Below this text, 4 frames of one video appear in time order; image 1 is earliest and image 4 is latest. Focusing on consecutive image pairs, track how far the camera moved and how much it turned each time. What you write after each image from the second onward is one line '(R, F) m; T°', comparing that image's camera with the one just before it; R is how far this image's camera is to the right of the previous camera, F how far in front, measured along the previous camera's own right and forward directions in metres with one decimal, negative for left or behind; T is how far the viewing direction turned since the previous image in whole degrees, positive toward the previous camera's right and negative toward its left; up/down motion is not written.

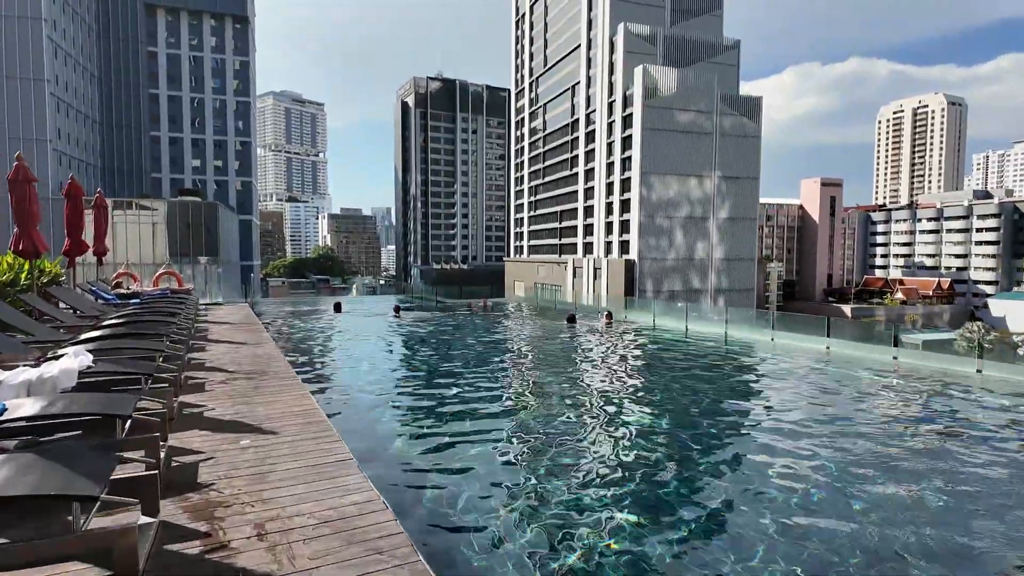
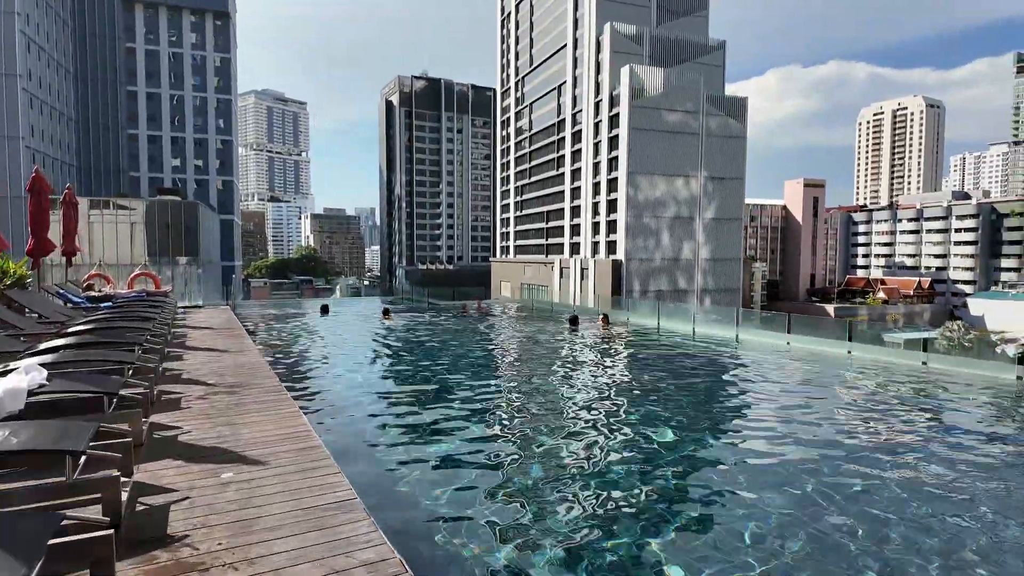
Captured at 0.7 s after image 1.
(-0.1, +0.3) m; +1°
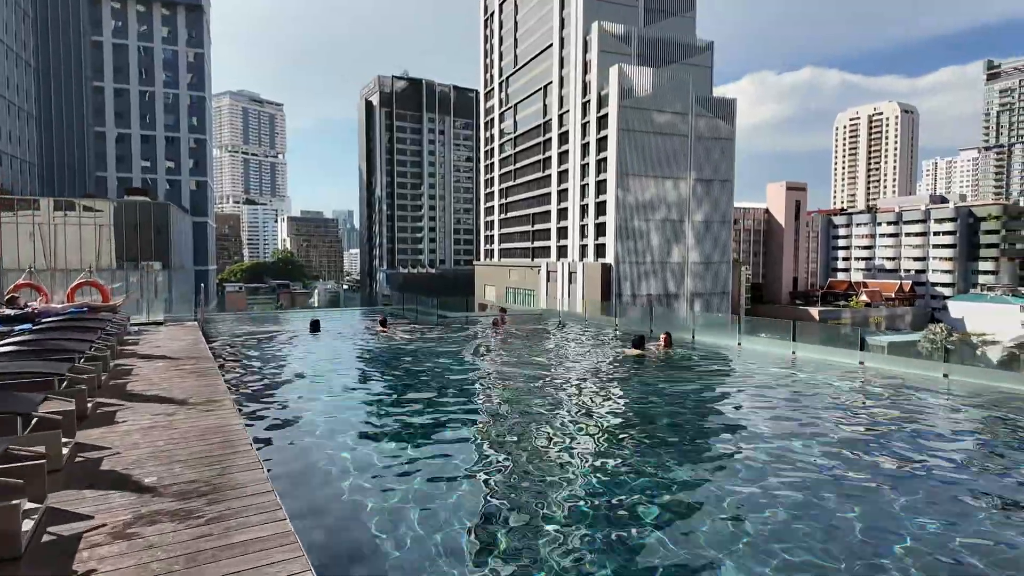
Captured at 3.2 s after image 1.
(-0.6, +1.3) m; +2°
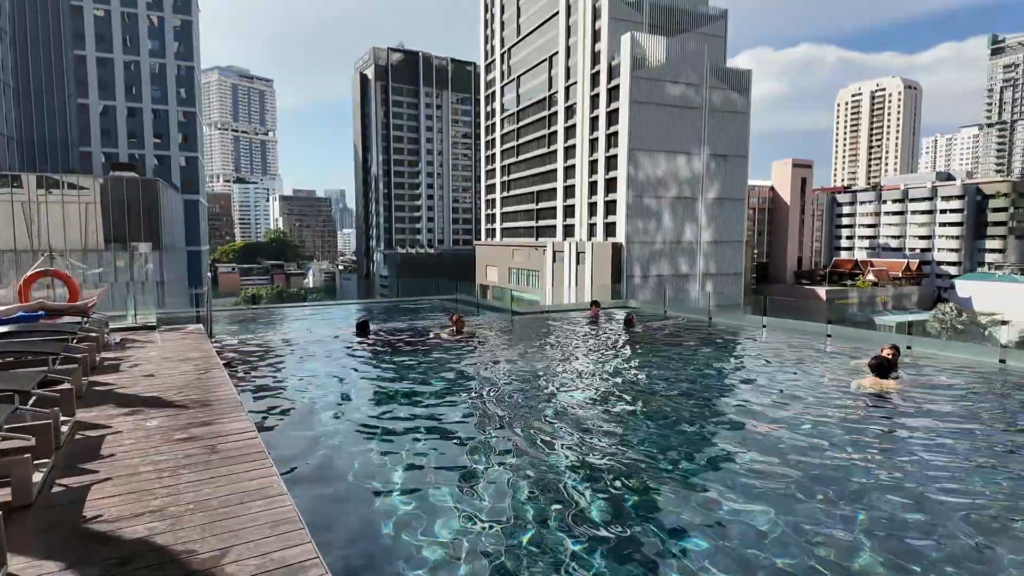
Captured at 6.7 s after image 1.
(-1.0, +1.6) m; +1°
